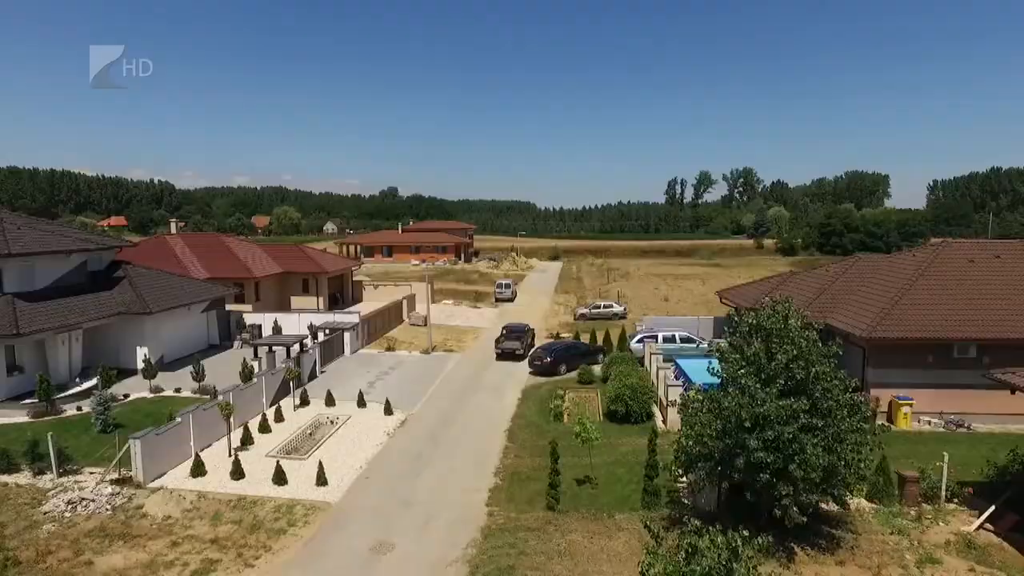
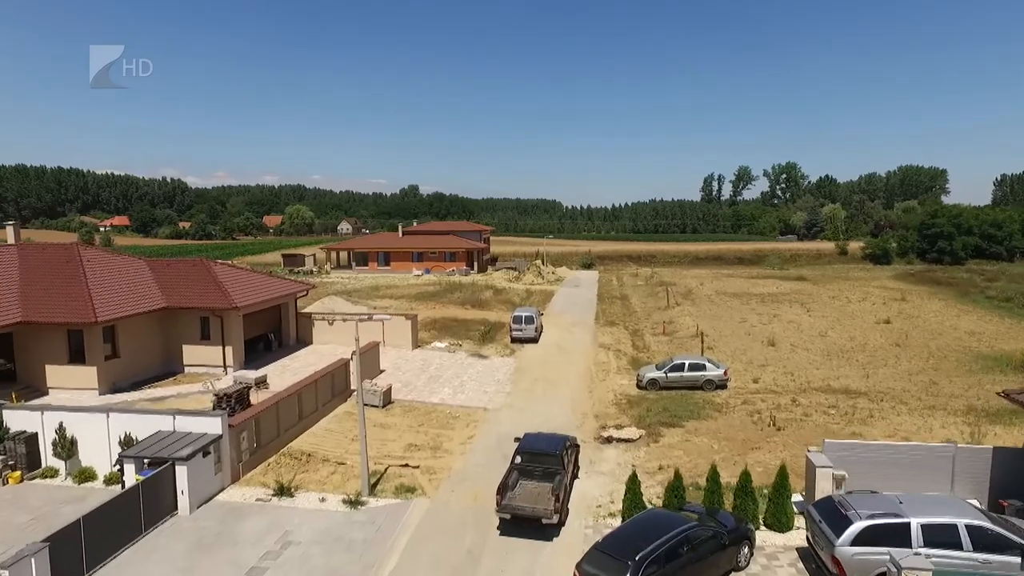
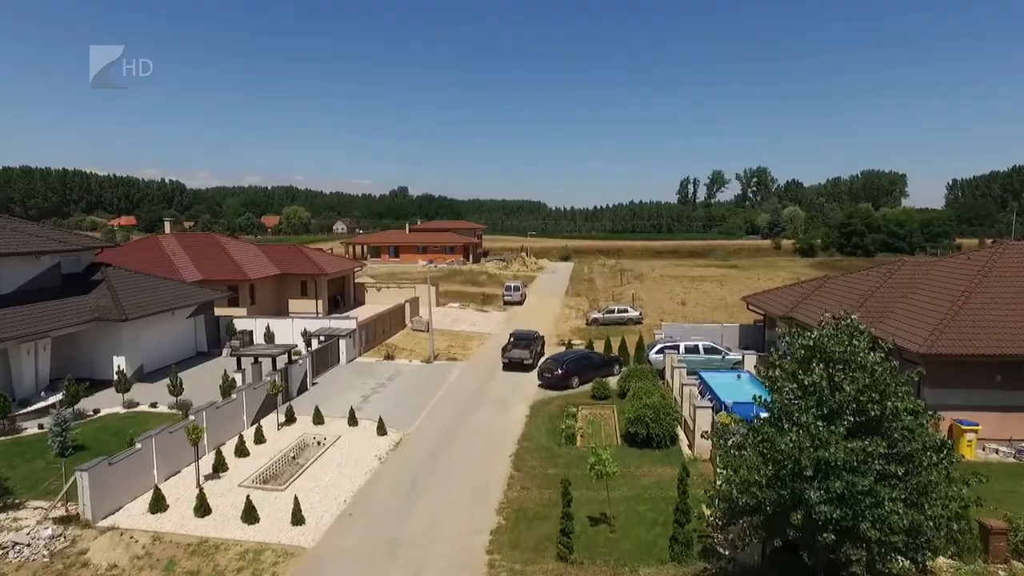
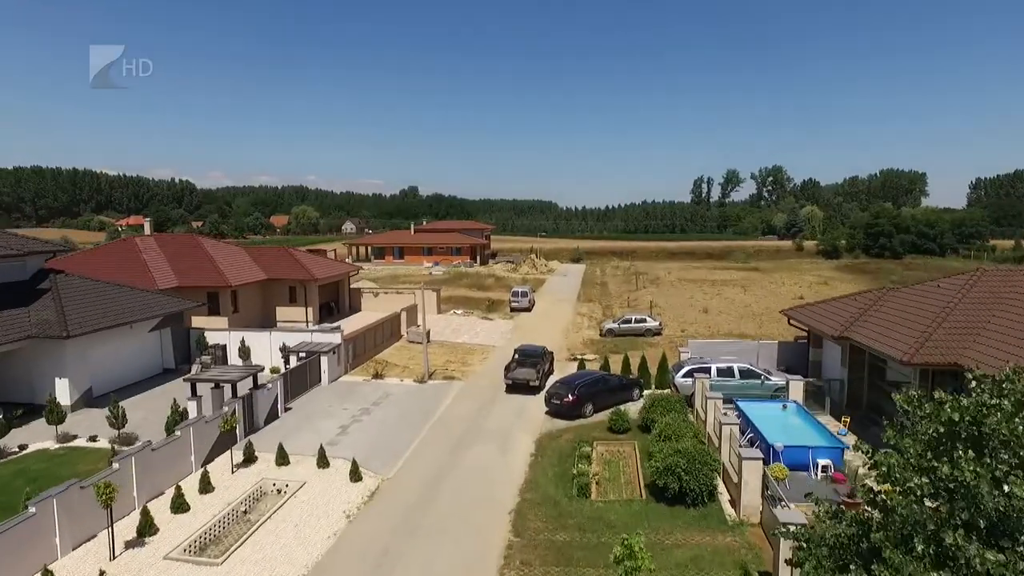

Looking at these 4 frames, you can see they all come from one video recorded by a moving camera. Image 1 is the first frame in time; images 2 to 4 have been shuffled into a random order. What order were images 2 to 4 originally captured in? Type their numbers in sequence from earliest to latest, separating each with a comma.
3, 4, 2
